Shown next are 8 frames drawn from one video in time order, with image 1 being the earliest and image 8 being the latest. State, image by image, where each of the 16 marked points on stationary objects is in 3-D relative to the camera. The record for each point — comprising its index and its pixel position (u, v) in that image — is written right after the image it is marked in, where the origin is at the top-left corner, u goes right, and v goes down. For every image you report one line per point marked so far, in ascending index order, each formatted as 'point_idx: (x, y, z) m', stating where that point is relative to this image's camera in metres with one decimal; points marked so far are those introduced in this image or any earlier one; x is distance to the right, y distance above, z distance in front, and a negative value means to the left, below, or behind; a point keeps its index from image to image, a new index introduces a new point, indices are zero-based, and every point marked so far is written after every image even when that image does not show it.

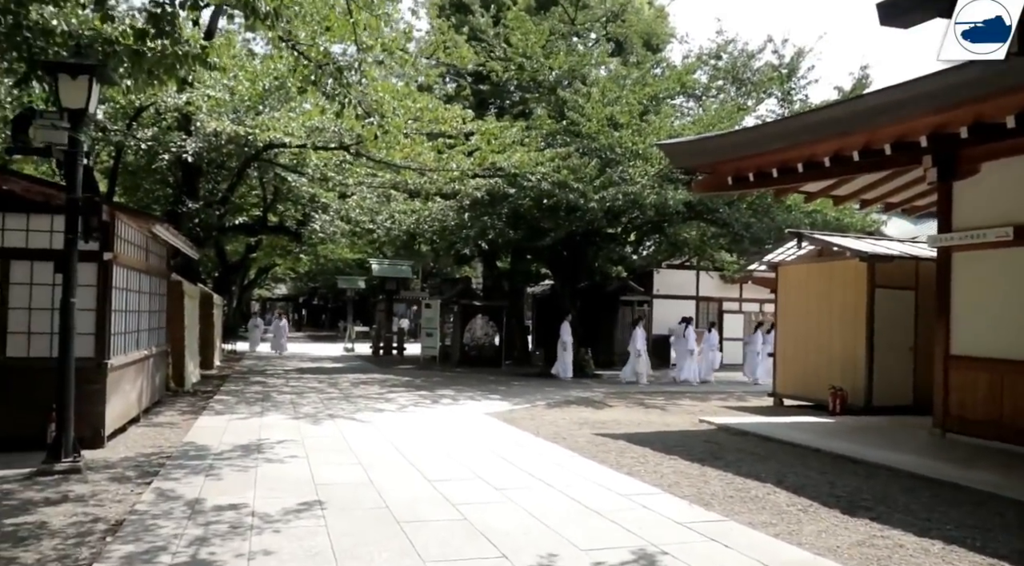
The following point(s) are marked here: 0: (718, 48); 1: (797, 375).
0: (+4.2, +5.0, +17.7) m
1: (+4.3, -1.4, +12.6) m
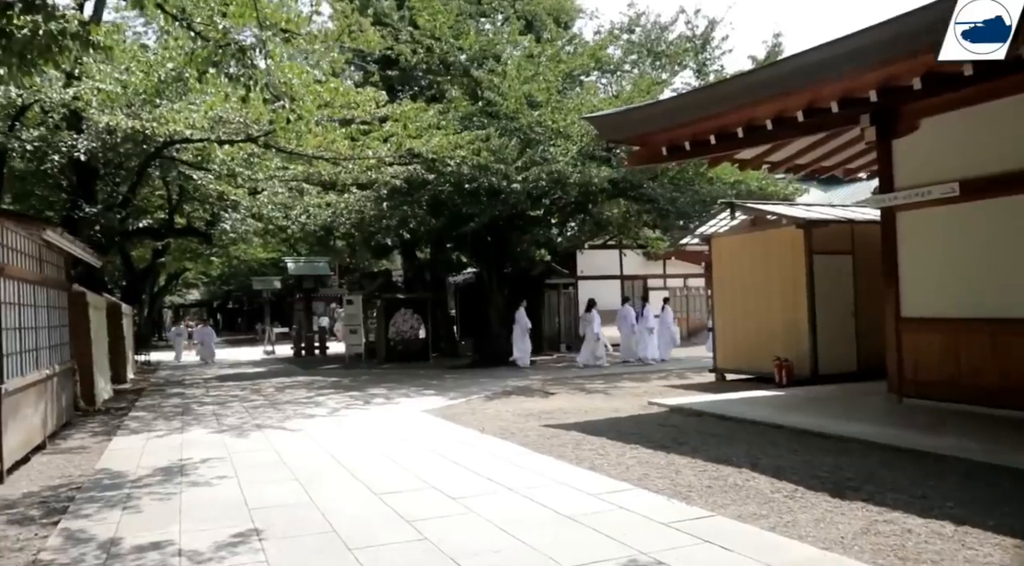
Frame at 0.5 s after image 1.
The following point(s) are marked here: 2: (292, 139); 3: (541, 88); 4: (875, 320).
0: (+2.4, +5.5, +17.4) m
1: (+3.3, -0.9, +12.5) m
2: (-3.1, +2.1, +12.1) m
3: (+0.6, +3.5, +15.1) m
4: (+5.0, -0.5, +11.6) m
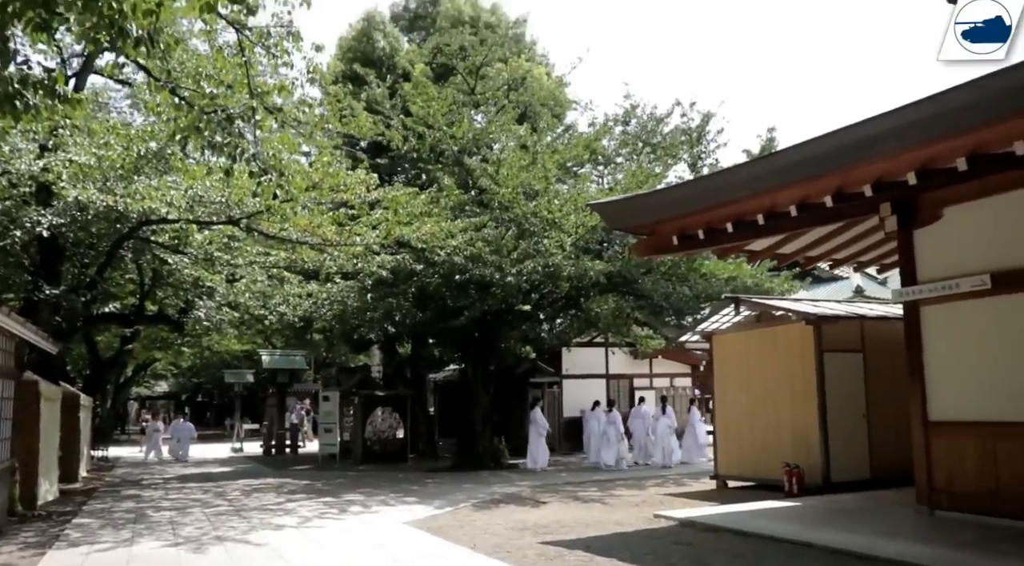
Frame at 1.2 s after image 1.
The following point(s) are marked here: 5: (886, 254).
0: (+2.3, +3.5, +17.2) m
1: (+3.2, -2.3, +11.7) m
2: (-3.2, +0.9, +11.4) m
3: (+0.4, +1.8, +14.7) m
4: (+4.9, -1.9, +10.9) m
5: (+4.4, +0.3, +9.9) m
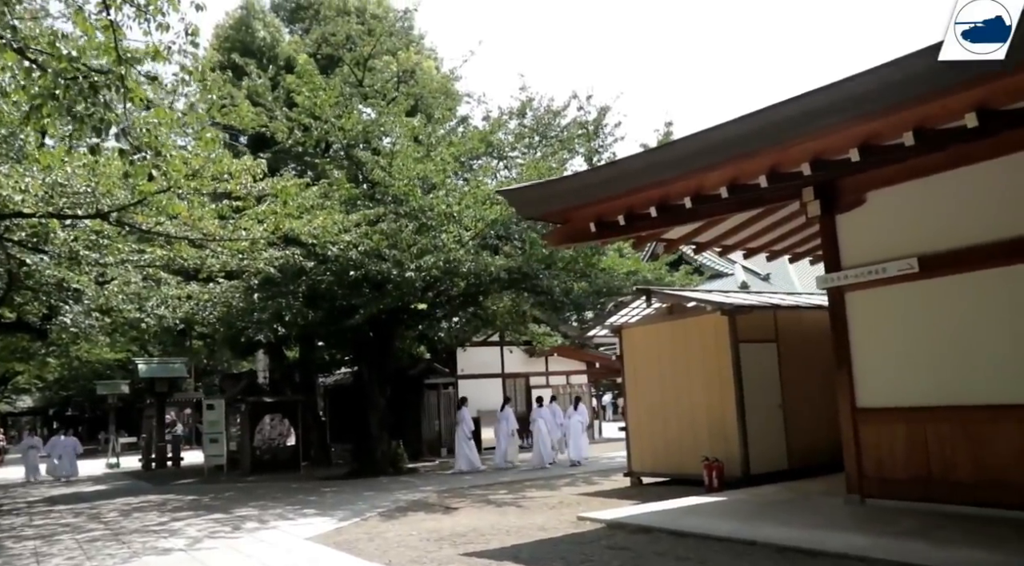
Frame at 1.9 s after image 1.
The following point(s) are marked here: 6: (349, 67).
0: (+0.2, +3.6, +16.8) m
1: (+2.0, -2.2, +11.4) m
2: (-4.4, +0.9, +10.3) m
3: (-1.3, +1.9, +14.0) m
4: (+3.7, -1.7, +10.9) m
5: (+3.3, +0.5, +9.8) m
6: (-3.6, +4.8, +18.6) m
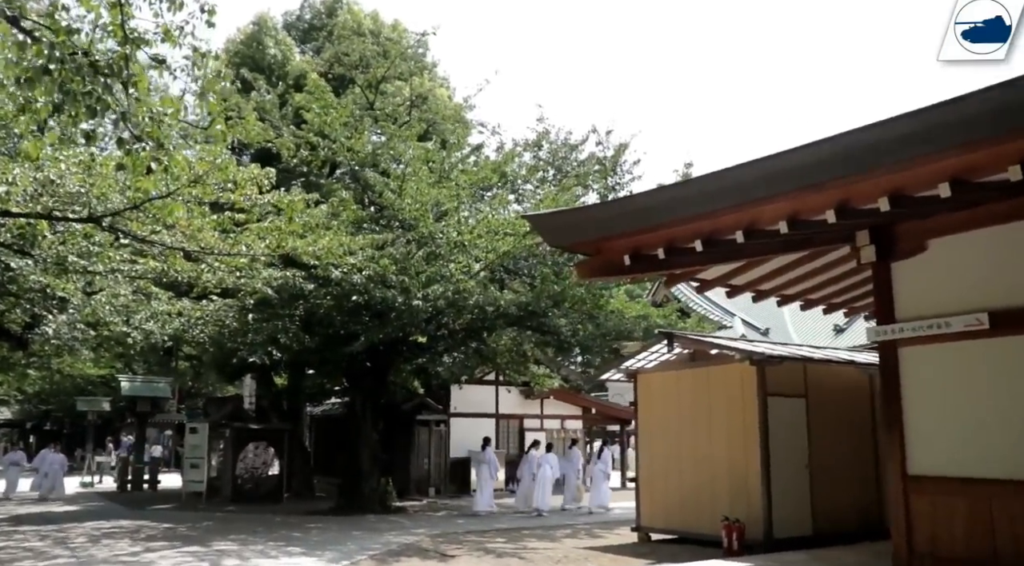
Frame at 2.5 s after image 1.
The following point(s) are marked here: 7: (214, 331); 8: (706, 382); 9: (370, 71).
0: (+0.5, +2.9, +16.3) m
1: (+2.0, -2.8, +10.6) m
2: (-4.2, +0.7, +9.7) m
3: (-1.0, +1.4, +13.5) m
4: (+3.8, -2.3, +10.2) m
5: (+3.6, -0.1, +9.2) m
6: (-3.2, +4.2, +18.1) m
7: (-4.9, -0.8, +14.1) m
8: (+2.4, -1.2, +10.4) m
9: (-3.1, +4.7, +18.7) m
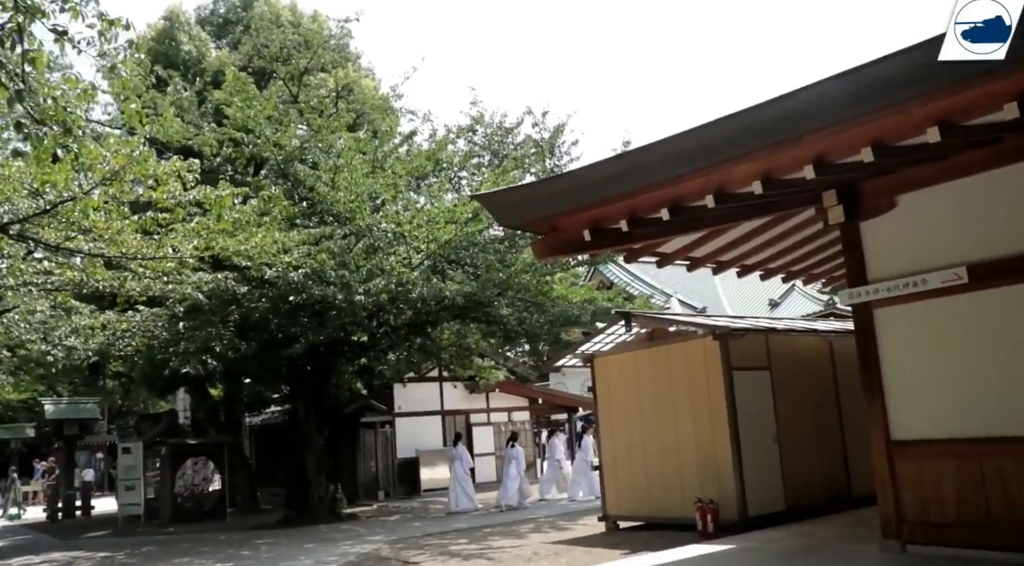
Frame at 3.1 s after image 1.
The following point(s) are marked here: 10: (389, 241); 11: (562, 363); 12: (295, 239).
0: (-0.7, +3.1, +15.8) m
1: (+1.5, -2.5, +10.3) m
2: (-4.7, +0.6, +8.8) m
3: (-1.9, +1.5, +12.9) m
4: (+3.4, -2.0, +10.0) m
5: (+3.0, +0.3, +9.0) m
6: (-4.7, +4.2, +17.3) m
7: (-5.8, -0.9, +13.2) m
8: (+1.8, -0.9, +10.1) m
9: (-4.7, +4.7, +17.9) m
10: (-1.8, +0.6, +12.5) m
11: (+0.7, -1.1, +11.3) m
12: (-3.0, +0.6, +11.9) m
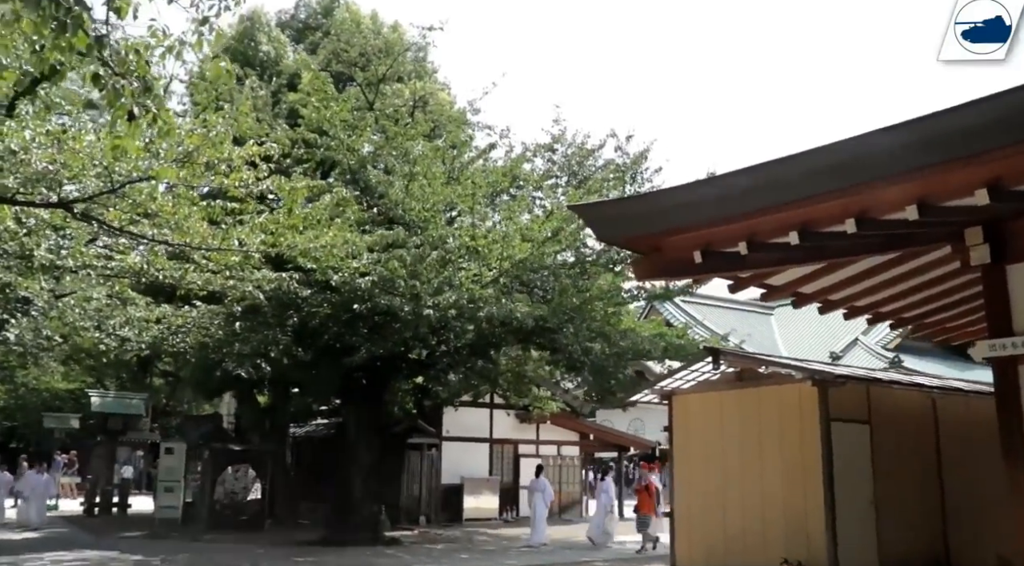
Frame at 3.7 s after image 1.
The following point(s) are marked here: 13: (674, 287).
0: (+0.7, +2.6, +15.2) m
1: (+2.2, -2.9, +9.4) m
2: (-3.8, +0.8, +8.4) m
3: (-0.7, +1.3, +12.3) m
4: (+4.1, -2.5, +9.0) m
5: (+3.9, -0.2, +8.1) m
6: (-3.0, +4.0, +17.0) m
7: (-4.7, -0.9, +12.8) m
8: (+2.7, -1.3, +9.2) m
9: (-2.9, +4.5, +17.6) m
10: (-0.7, +0.4, +11.9) m
11: (+1.5, -1.4, +10.5) m
12: (-2.0, +0.5, +11.4) m
13: (+3.1, -0.1, +16.3) m
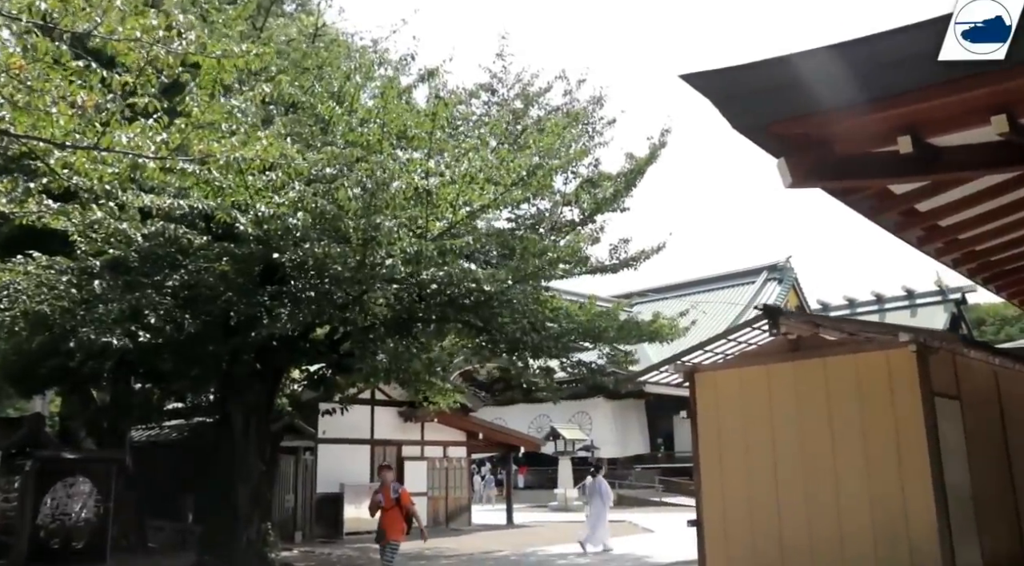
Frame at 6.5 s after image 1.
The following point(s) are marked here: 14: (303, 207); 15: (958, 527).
0: (-0.3, +3.1, +12.8) m
1: (+2.2, -2.4, +7.4) m
2: (-3.5, +1.4, +5.2) m
3: (-1.2, +1.8, +9.6) m
4: (+4.1, -2.0, +7.3) m
5: (+4.1, +0.3, +6.4) m
6: (-4.3, +4.5, +13.8) m
7: (-5.3, -0.3, +9.3) m
8: (+2.7, -0.8, +7.3) m
9: (-4.3, +5.0, +14.4) m
10: (-1.1, +0.9, +9.2) m
11: (+1.3, -0.9, +8.3) m
12: (-2.3, +1.1, +8.5) m
13: (+1.8, +0.4, +14.3) m
14: (-2.2, +0.7, +8.5) m
15: (+3.5, -2.0, +6.6) m
